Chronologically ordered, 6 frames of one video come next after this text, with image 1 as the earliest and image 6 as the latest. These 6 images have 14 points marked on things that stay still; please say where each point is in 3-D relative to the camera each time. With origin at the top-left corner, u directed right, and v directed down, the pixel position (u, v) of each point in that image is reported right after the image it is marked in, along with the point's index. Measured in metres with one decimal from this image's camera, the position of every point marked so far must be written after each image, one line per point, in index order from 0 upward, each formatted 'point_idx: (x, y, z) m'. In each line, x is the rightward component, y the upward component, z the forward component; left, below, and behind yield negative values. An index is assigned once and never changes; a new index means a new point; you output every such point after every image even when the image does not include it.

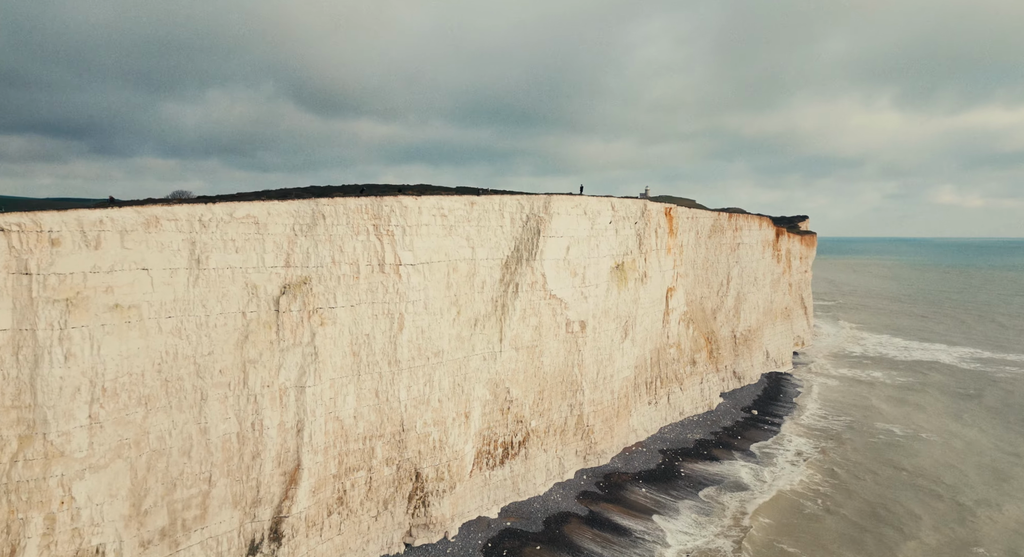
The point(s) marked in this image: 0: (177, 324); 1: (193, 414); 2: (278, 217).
0: (-10.1, -1.4, +16.7) m
1: (-9.7, -4.1, +16.7) m
2: (-7.9, +2.1, +18.7) m
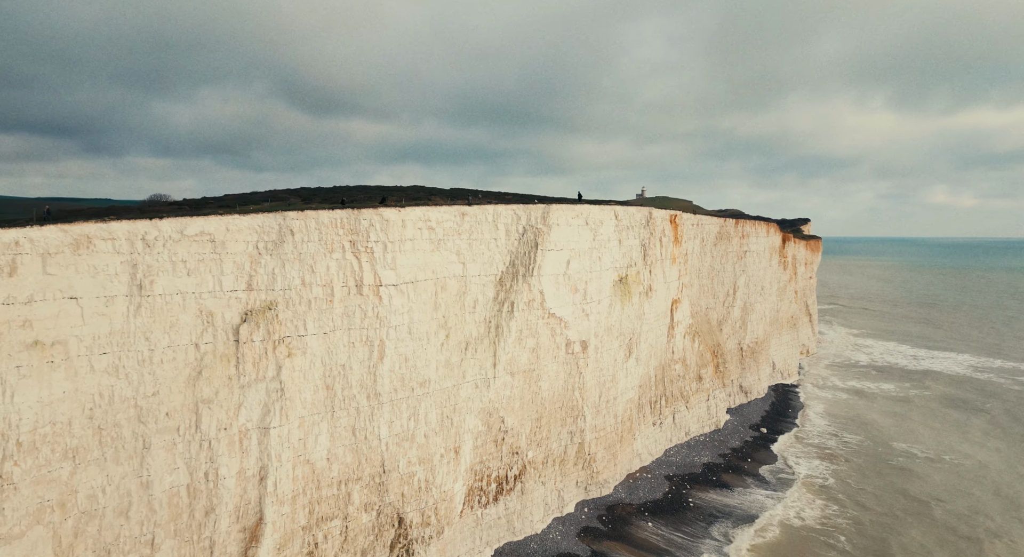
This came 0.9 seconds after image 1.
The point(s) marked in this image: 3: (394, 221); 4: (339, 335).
0: (-10.3, -2.2, +14.3) m
1: (-9.8, -4.9, +14.3) m
2: (-8.1, +1.3, +16.3) m
3: (-4.1, +2.0, +19.1) m
4: (-5.6, -1.8, +17.9) m
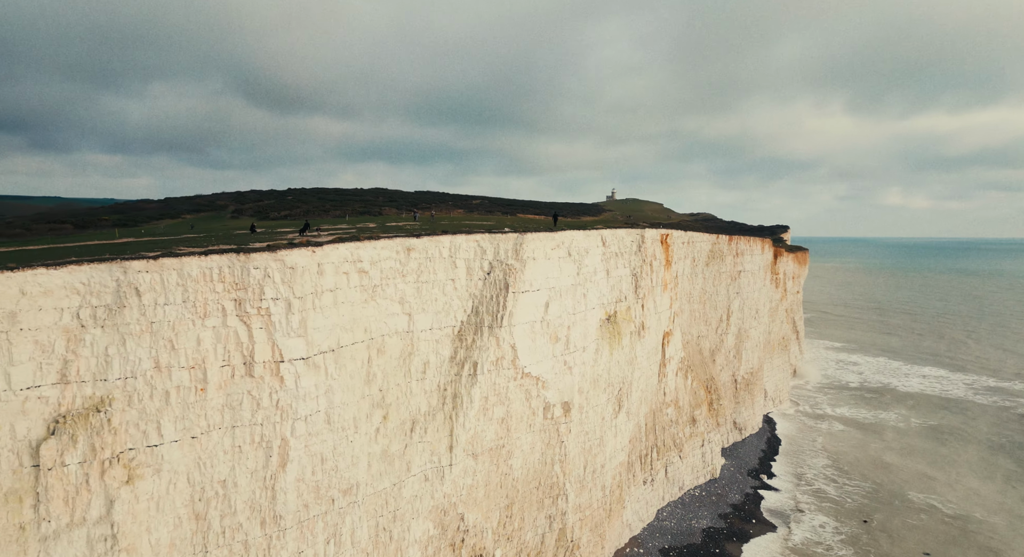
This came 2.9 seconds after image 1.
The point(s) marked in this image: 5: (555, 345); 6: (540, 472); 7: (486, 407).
0: (-11.0, -3.9, +8.3) m
1: (-10.5, -6.5, +8.4) m
2: (-8.9, -0.3, +10.5) m
3: (-5.1, +0.3, +13.5) m
4: (-6.5, -3.5, +12.2) m
5: (+1.5, -2.4, +20.0) m
6: (+1.0, -7.0, +19.9) m
7: (-0.9, -4.1, +17.8) m
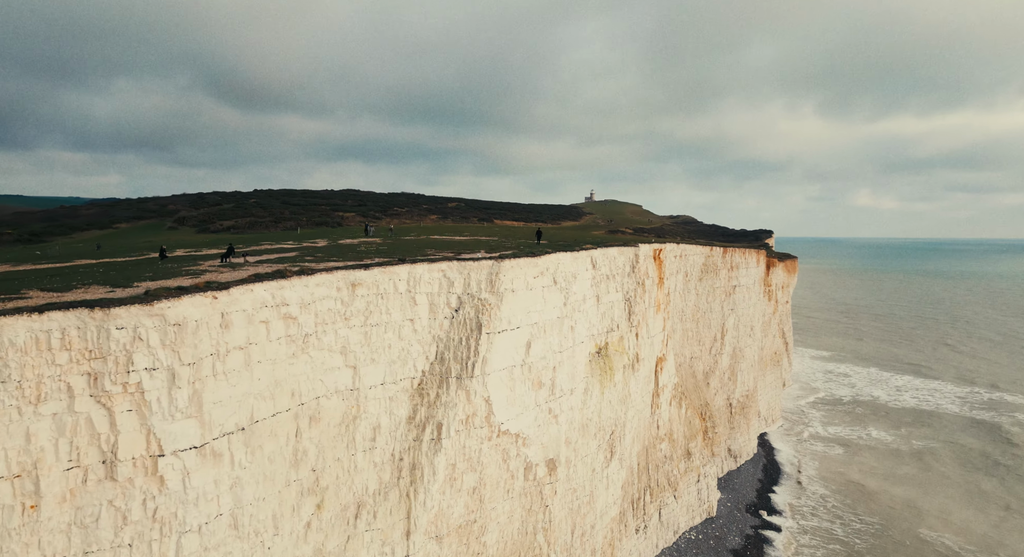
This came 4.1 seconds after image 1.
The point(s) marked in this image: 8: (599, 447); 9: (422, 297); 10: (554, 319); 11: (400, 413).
0: (-11.3, -4.9, +4.5) m
1: (-10.9, -7.6, +4.6) m
2: (-9.3, -1.4, +6.7) m
3: (-5.6, -0.7, +9.9) m
4: (-7.0, -4.5, +8.5) m
5: (+0.8, -3.4, +16.6) m
6: (+0.2, -8.0, +16.5) m
7: (-1.5, -5.1, +14.3) m
8: (+3.2, -6.1, +20.0) m
9: (-2.3, -0.5, +14.2) m
10: (+1.3, -1.3, +17.3) m
11: (-2.8, -3.3, +13.6) m
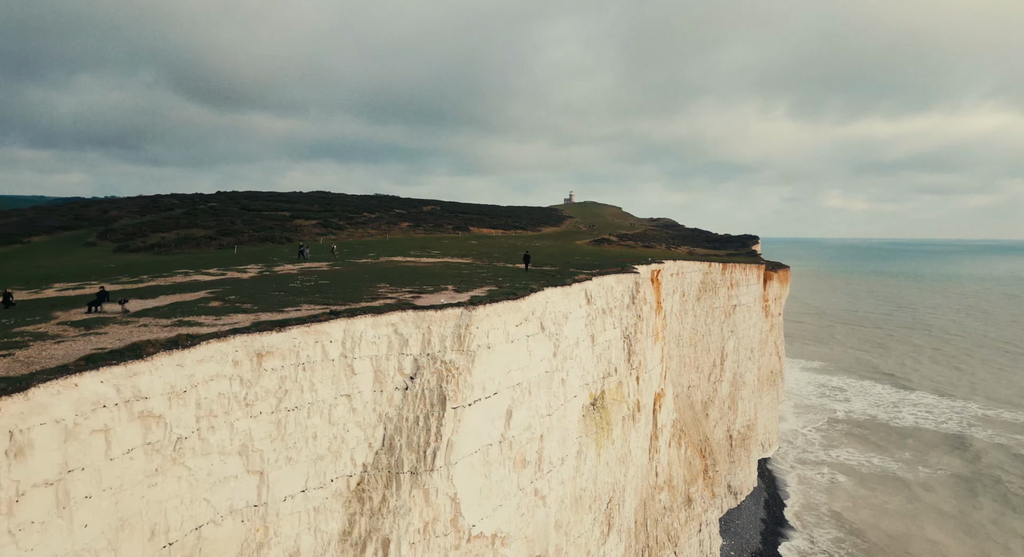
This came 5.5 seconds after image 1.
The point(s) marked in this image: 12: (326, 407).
0: (-11.4, -6.0, +0.3) m
1: (-11.0, -8.7, +0.4) m
2: (-9.5, -2.5, +2.6) m
3: (-5.9, -1.8, +5.9) m
4: (-7.2, -5.7, +4.5) m
5: (+0.2, -4.5, +12.8) m
6: (-0.3, -9.1, +12.7) m
7: (-2.0, -6.2, +10.5) m
8: (+2.5, -7.2, +16.3) m
9: (-2.8, -1.6, +10.3) m
10: (+0.7, -2.4, +13.5) m
11: (-3.2, -4.4, +9.7) m
12: (-3.4, -2.3, +9.8) m
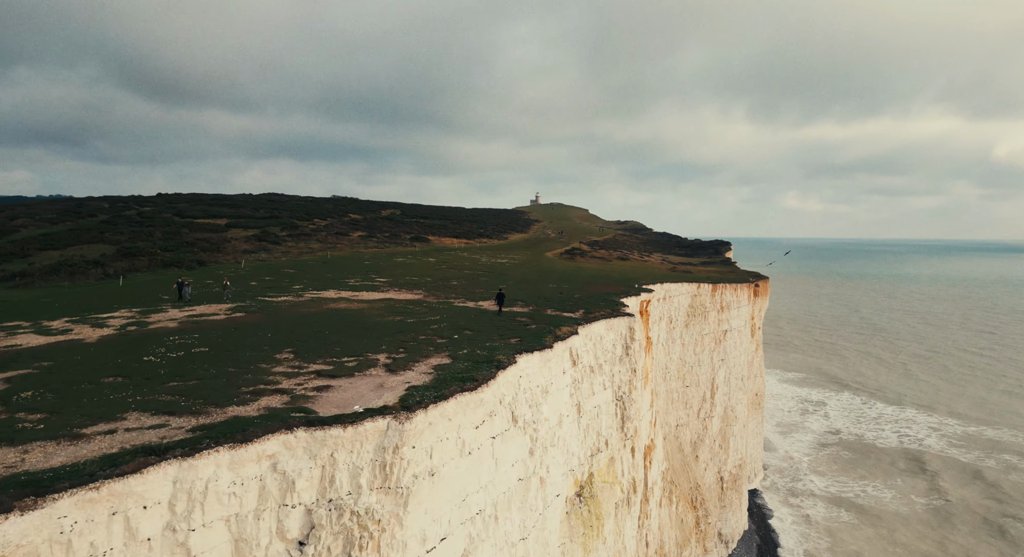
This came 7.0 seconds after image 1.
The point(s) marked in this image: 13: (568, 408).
0: (-11.3, -7.3, -4.6) m
1: (-10.8, -9.9, -4.4) m
2: (-9.6, -3.7, -2.1) m
3: (-6.2, -3.0, +1.4) m
4: (-7.3, -6.9, -0.1) m
5: (-0.5, -5.7, +8.7) m
6: (-1.0, -10.3, +8.5) m
7: (-2.5, -7.4, +6.2) m
8: (+1.6, -8.4, +12.3) m
9: (-3.3, -2.8, +6.0) m
10: (0.0, -3.6, +9.4) m
11: (-3.7, -5.6, +5.3) m
12: (-3.8, -3.5, +5.4) m
13: (+1.2, -2.8, +11.9) m
